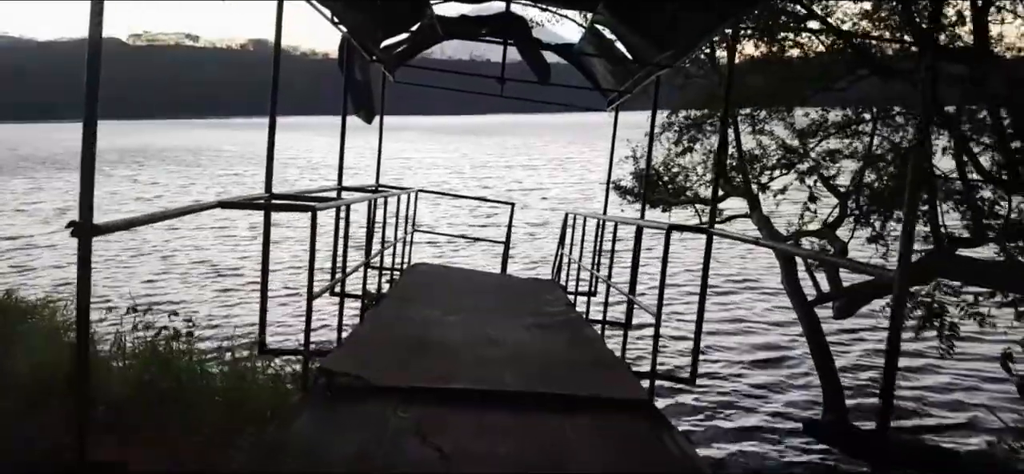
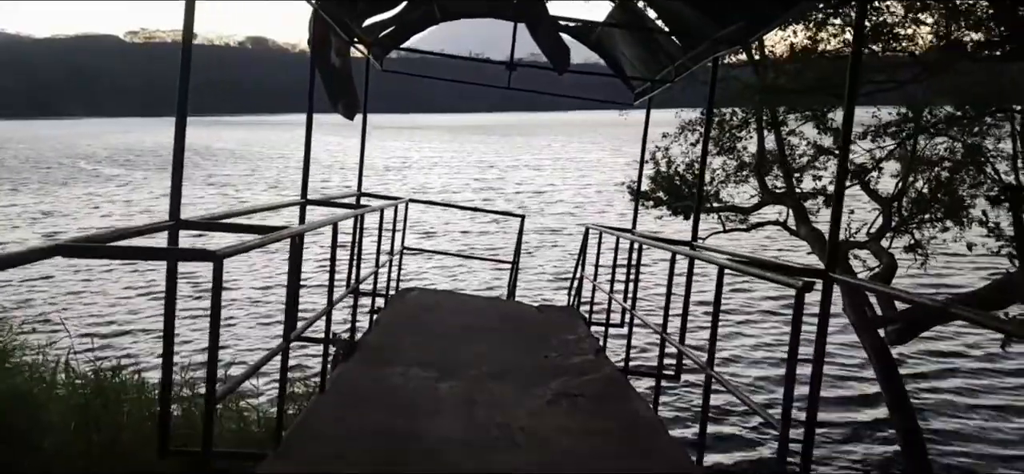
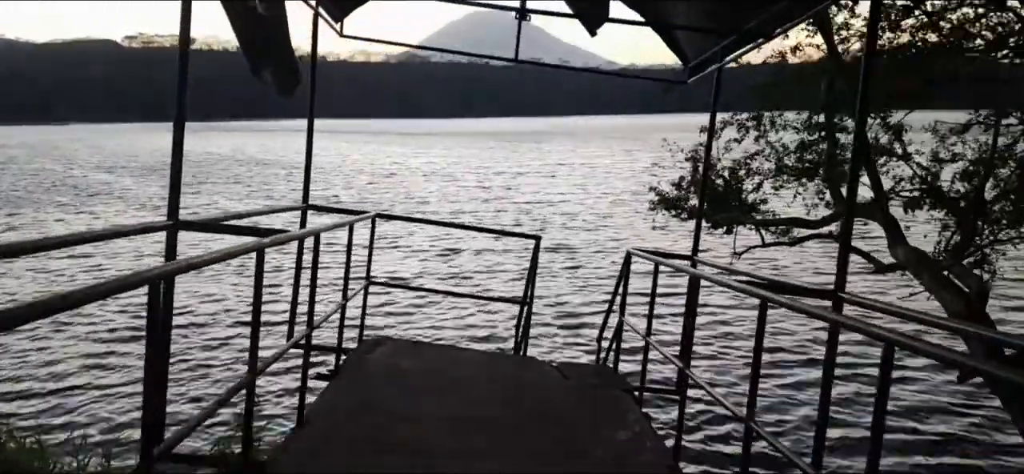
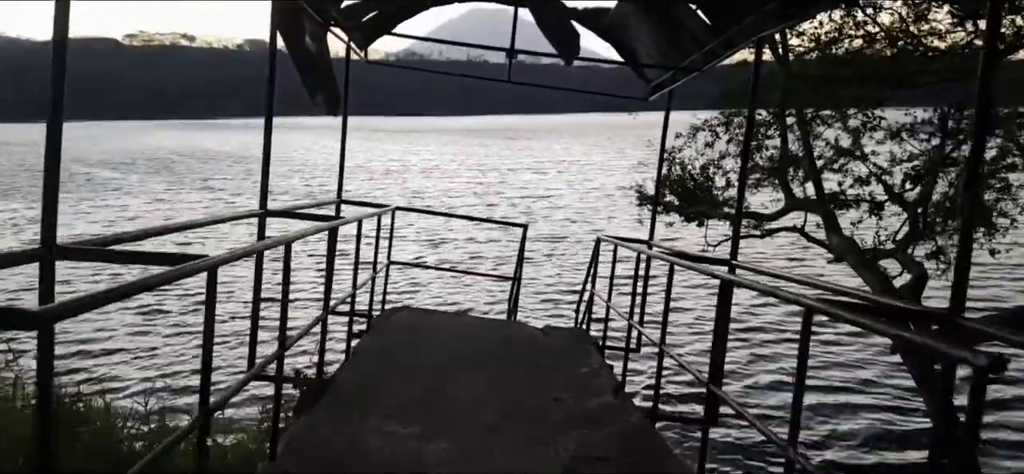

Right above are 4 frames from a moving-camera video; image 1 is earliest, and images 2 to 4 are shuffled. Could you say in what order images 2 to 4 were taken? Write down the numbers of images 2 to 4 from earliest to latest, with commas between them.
2, 4, 3
